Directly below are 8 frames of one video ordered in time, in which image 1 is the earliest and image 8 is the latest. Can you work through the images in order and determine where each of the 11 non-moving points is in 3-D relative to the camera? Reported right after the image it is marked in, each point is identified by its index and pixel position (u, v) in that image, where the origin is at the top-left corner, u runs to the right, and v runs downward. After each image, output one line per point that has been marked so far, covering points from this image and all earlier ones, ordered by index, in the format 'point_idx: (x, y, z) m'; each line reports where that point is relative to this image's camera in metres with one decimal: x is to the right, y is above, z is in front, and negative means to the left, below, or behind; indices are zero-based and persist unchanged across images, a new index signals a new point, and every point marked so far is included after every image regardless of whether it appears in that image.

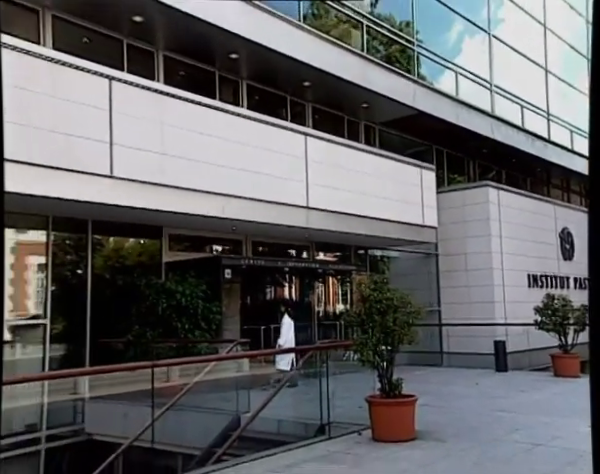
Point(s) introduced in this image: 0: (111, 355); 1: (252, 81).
0: (-2.9, -1.8, +8.7) m
1: (-0.8, +2.6, +10.0) m
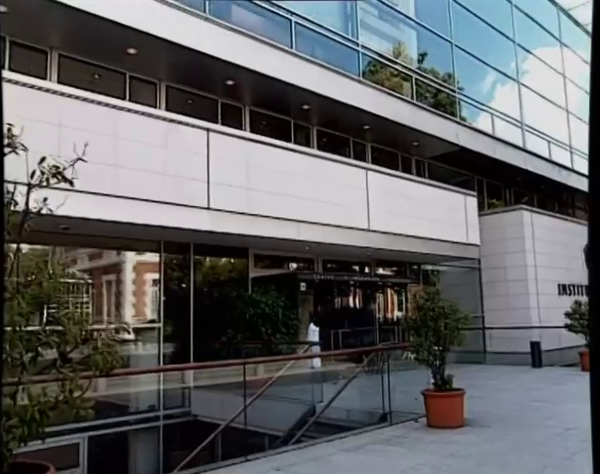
0: (-1.7, -2.1, +10.7) m
1: (+0.5, +2.3, +11.9) m
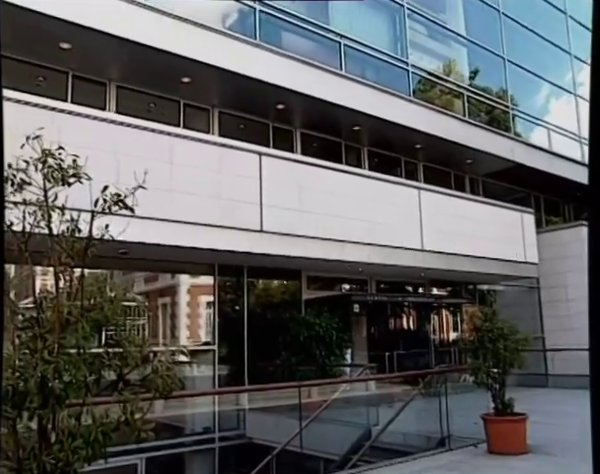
0: (-0.7, -2.6, +10.7) m
1: (+1.5, +1.8, +11.8) m
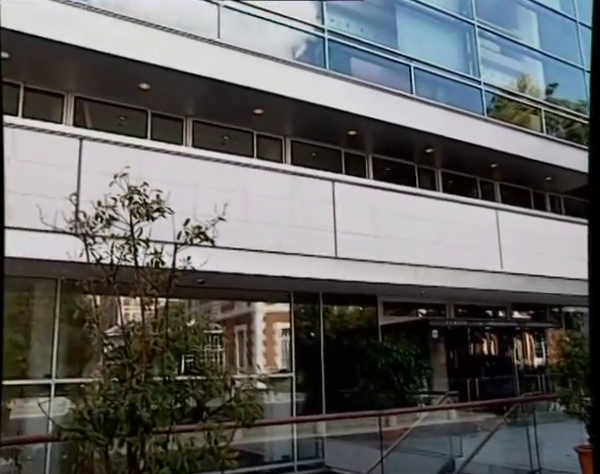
0: (+0.7, -3.0, +10.6) m
1: (+2.9, +1.4, +11.6) m
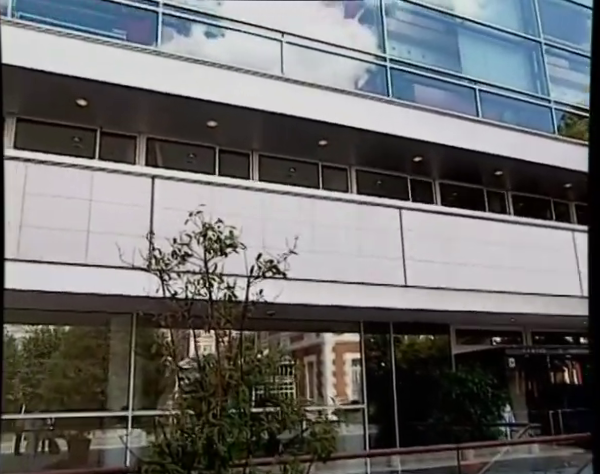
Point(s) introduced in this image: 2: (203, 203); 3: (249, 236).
0: (+2.0, -3.5, +10.3) m
1: (+4.2, +0.9, +11.3) m
2: (-1.3, +0.4, +8.0) m
3: (-0.7, 0.0, +8.1) m
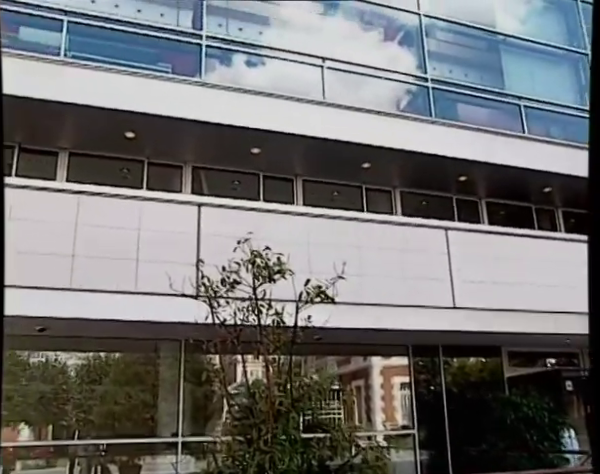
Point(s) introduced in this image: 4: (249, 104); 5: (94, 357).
0: (+2.9, -3.9, +10.0) m
1: (+5.0, +0.6, +11.0) m
2: (-0.7, +0.1, +8.1) m
3: (-0.1, -0.3, +8.1) m
4: (-0.7, +1.9, +8.1) m
5: (-3.0, -1.7, +8.4) m
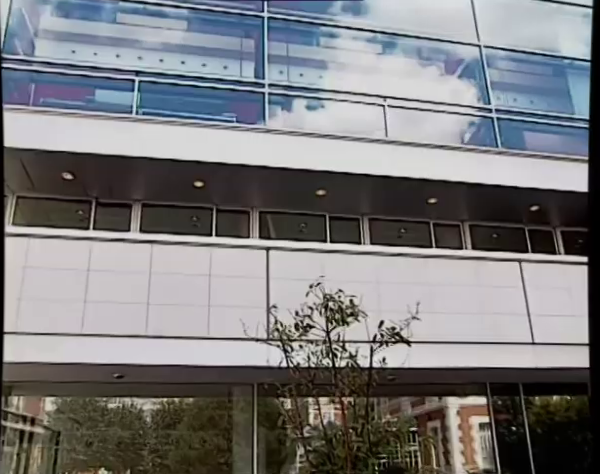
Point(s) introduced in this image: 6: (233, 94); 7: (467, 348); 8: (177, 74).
0: (+4.2, -4.4, +9.3) m
1: (+6.2, +0.1, +10.4) m
2: (+0.3, -0.5, +8.1) m
3: (+0.9, -0.9, +8.0) m
4: (+0.2, +1.3, +8.2) m
5: (-2.0, -2.5, +8.6) m
6: (-1.0, +2.1, +8.4) m
7: (+2.3, -1.6, +8.0) m
8: (-1.8, +2.4, +8.3) m
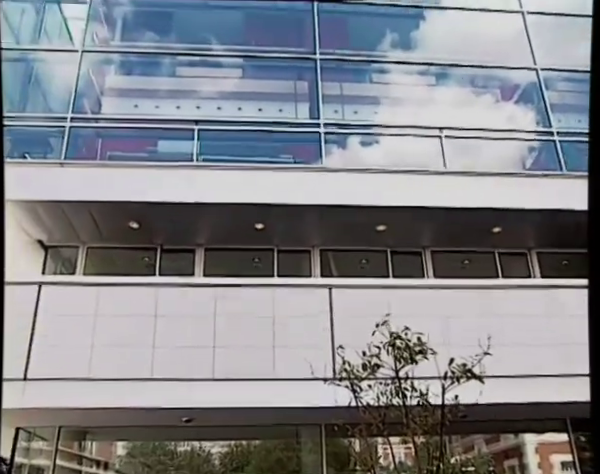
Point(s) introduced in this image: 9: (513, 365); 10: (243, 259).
0: (+5.3, -4.7, +8.6) m
1: (+7.3, -0.2, +9.7) m
2: (+1.2, -1.0, +7.9) m
3: (+1.8, -1.3, +7.8) m
4: (+1.0, +0.8, +8.2) m
5: (-0.9, -3.1, +8.5) m
6: (-0.2, +1.5, +8.6) m
7: (+3.2, -1.9, +7.6) m
8: (-1.0, +1.7, +8.6) m
9: (+2.9, -1.7, +7.7) m
10: (-0.9, -0.3, +8.8) m
